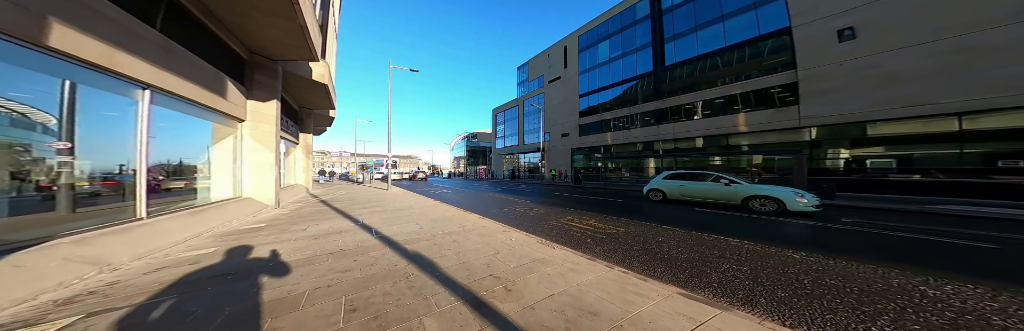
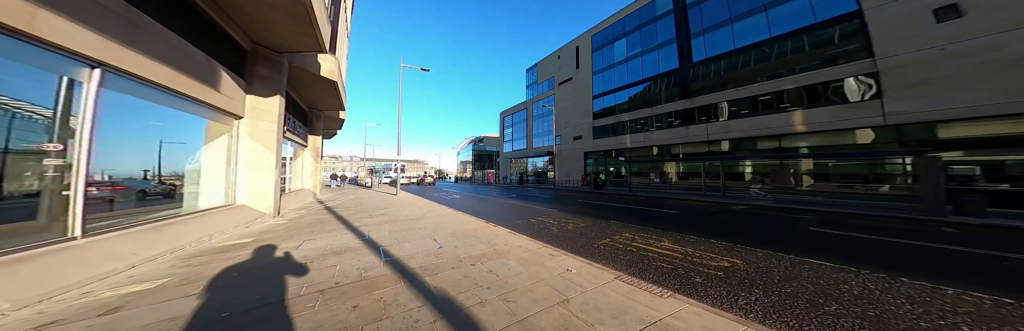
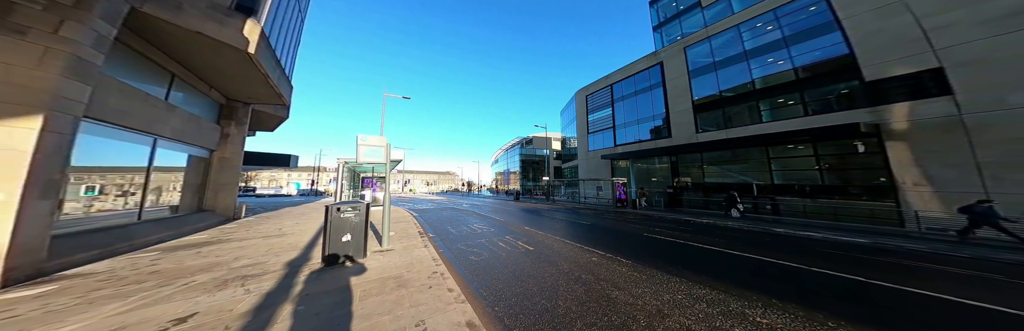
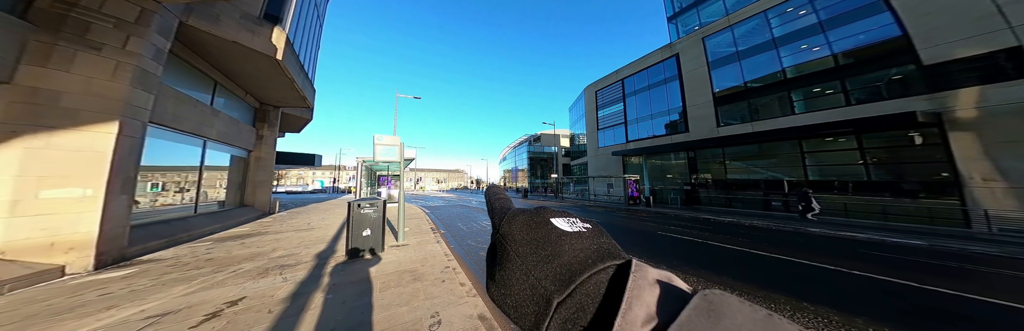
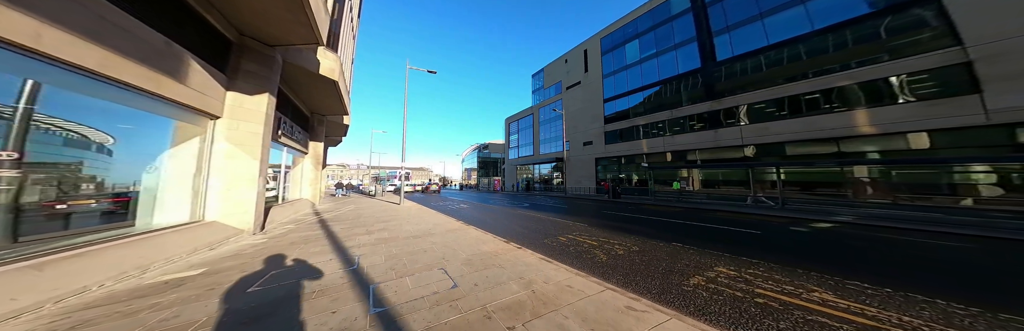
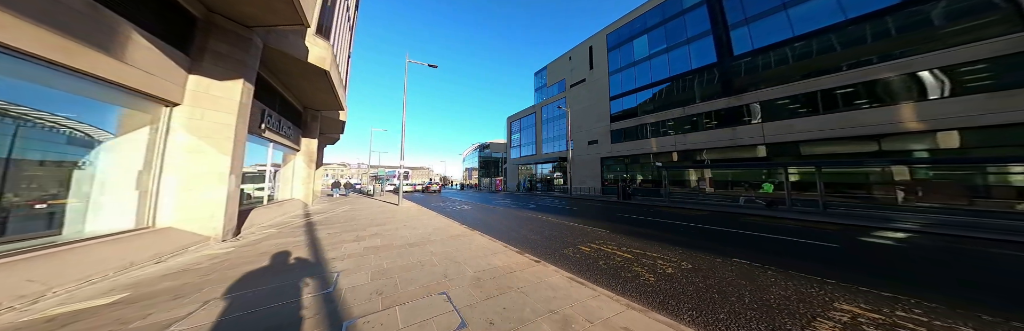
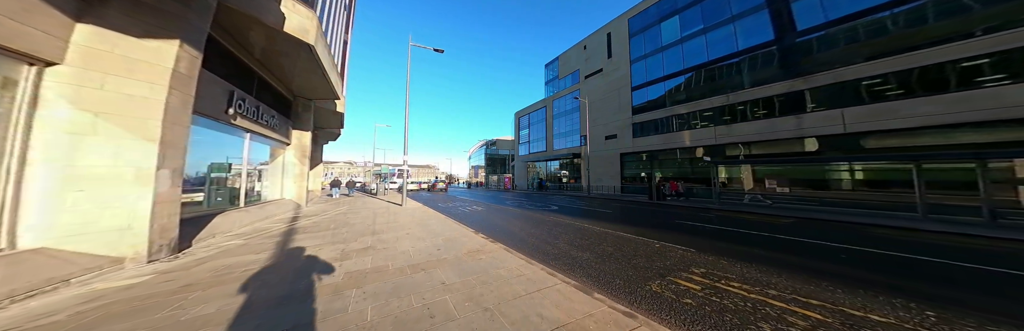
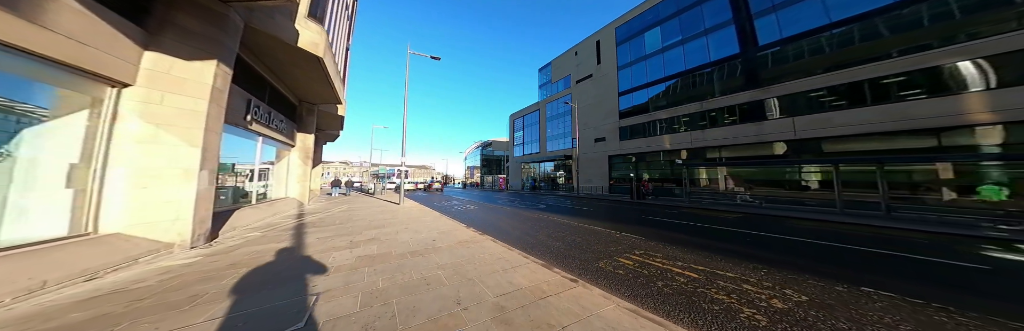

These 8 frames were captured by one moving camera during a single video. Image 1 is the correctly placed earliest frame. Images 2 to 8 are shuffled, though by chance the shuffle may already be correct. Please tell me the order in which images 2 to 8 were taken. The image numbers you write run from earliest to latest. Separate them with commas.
2, 5, 6, 8, 7, 3, 4
